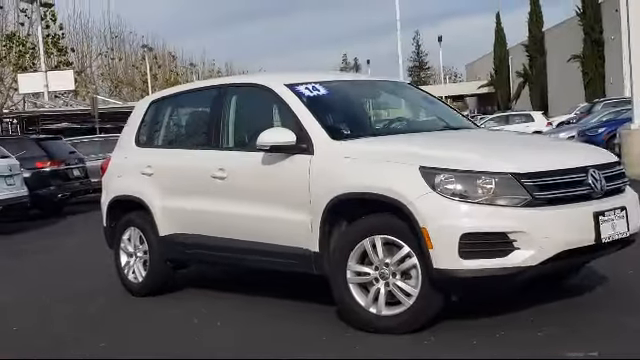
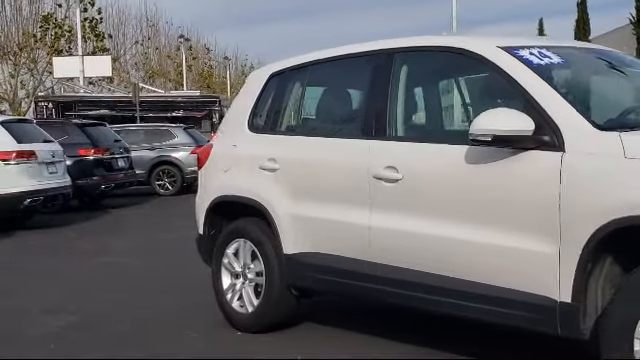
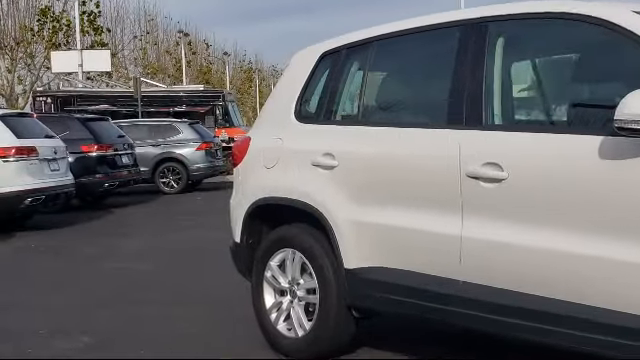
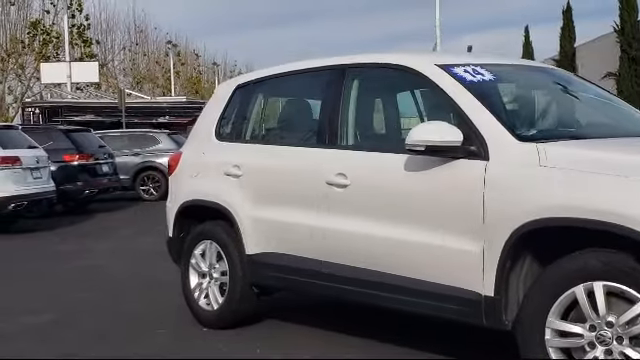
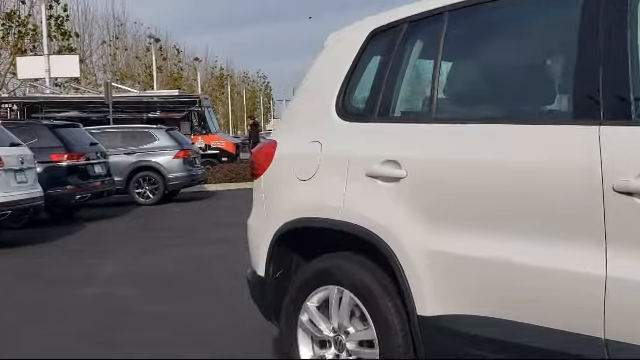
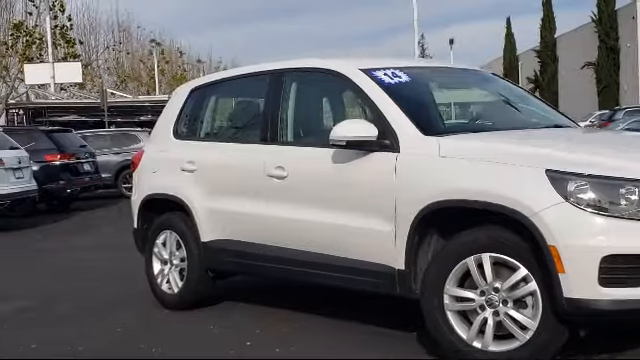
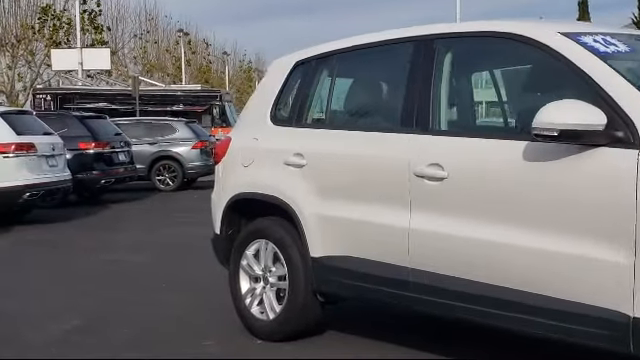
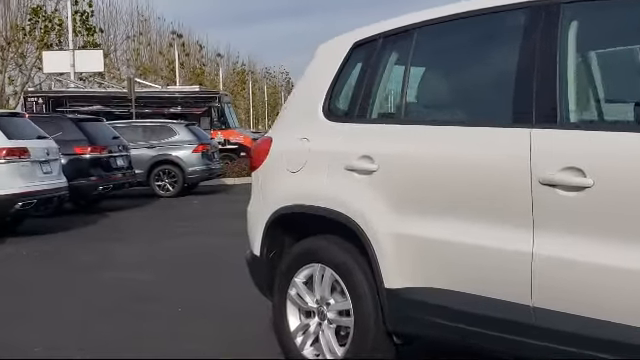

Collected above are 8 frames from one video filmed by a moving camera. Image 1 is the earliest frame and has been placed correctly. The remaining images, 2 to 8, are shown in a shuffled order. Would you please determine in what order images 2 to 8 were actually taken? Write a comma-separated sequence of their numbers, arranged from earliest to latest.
6, 4, 2, 7, 3, 8, 5
